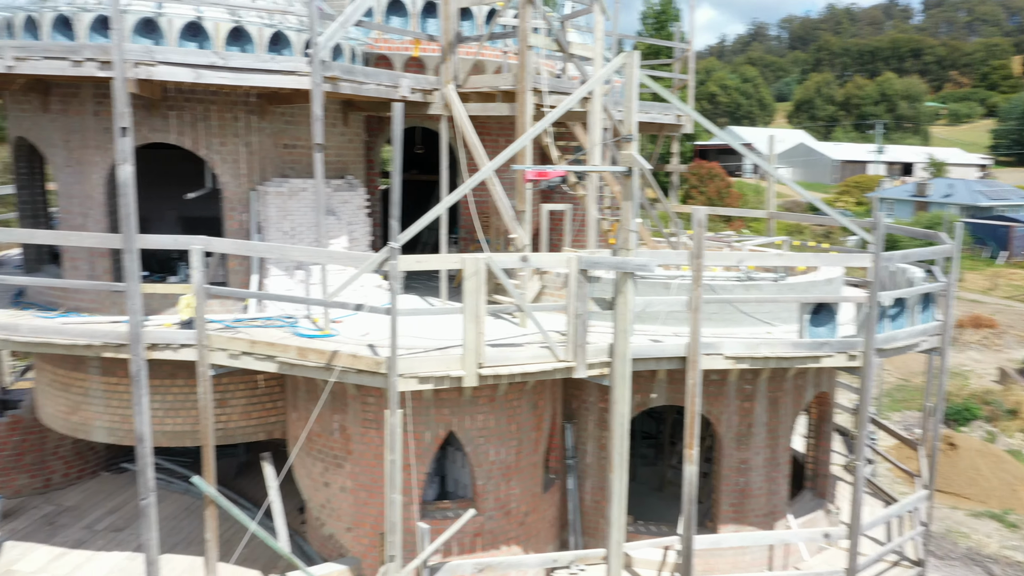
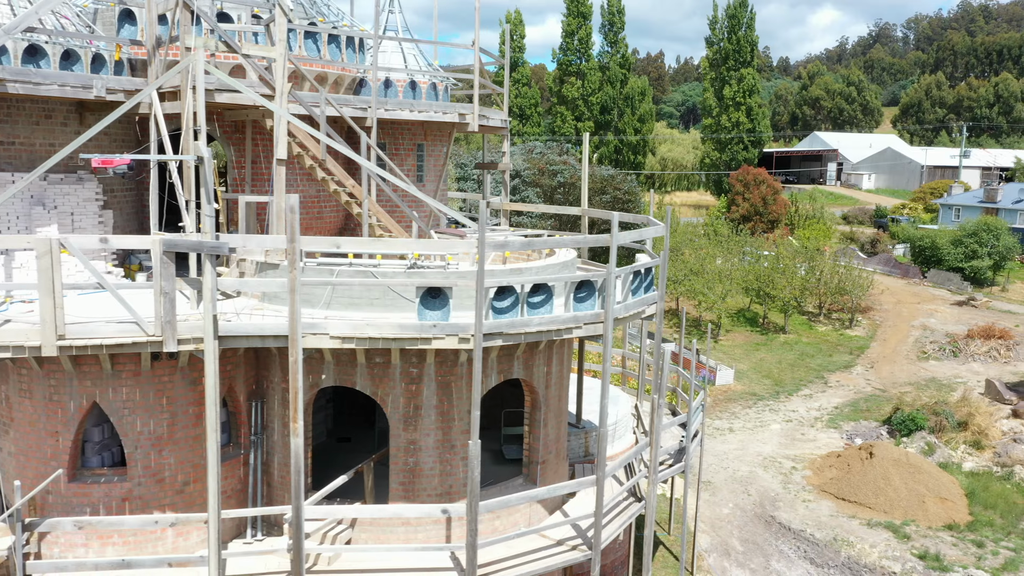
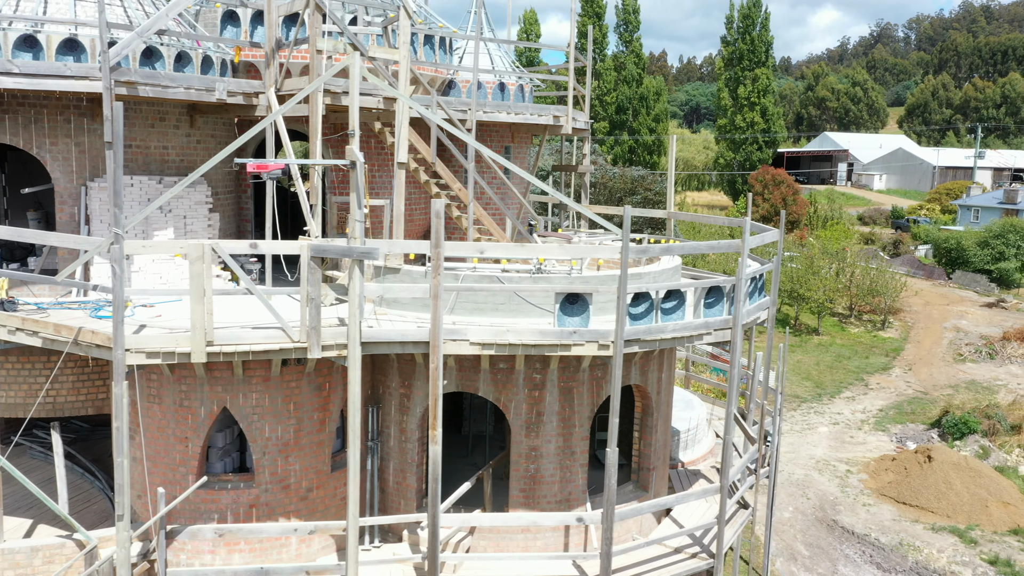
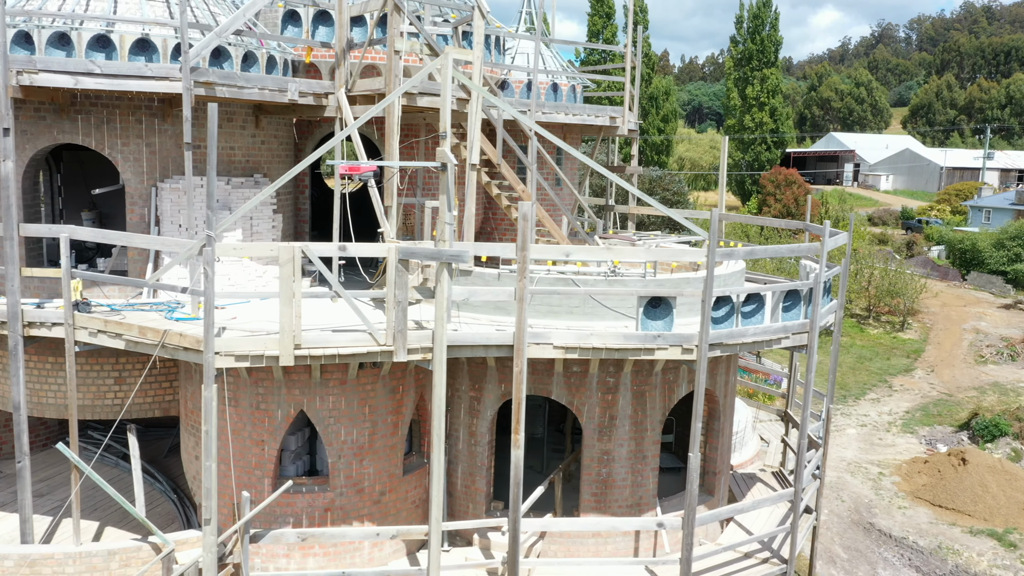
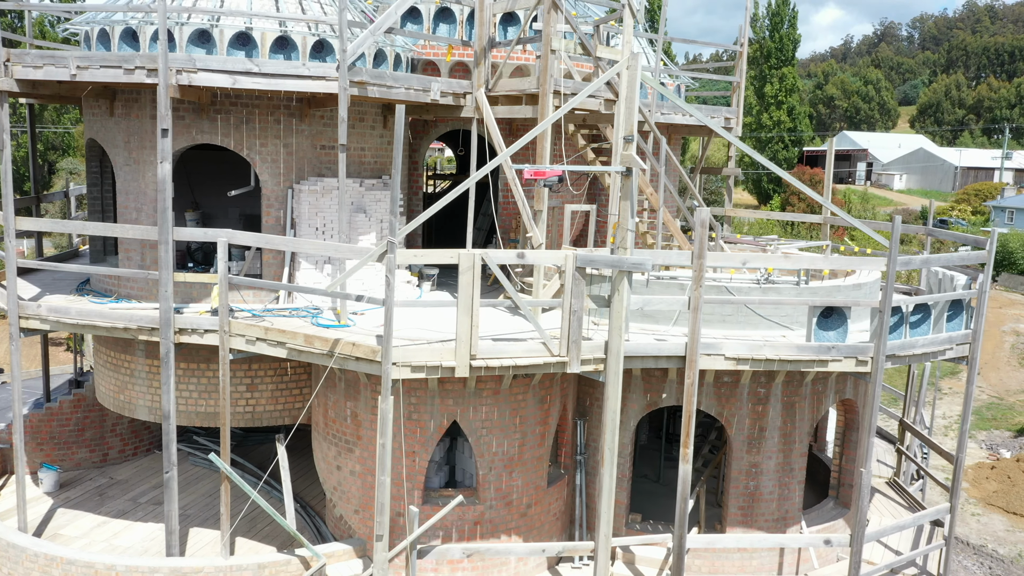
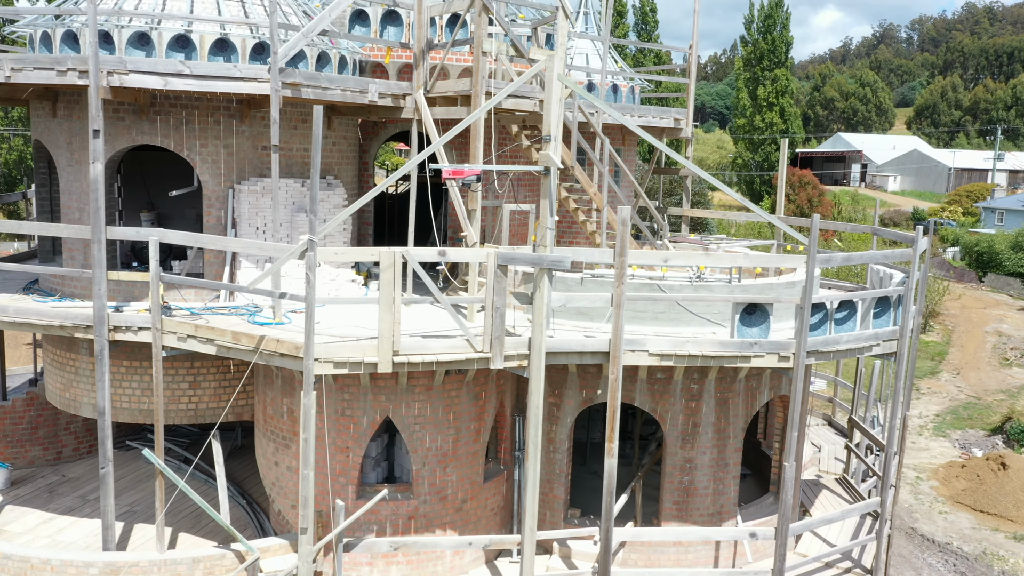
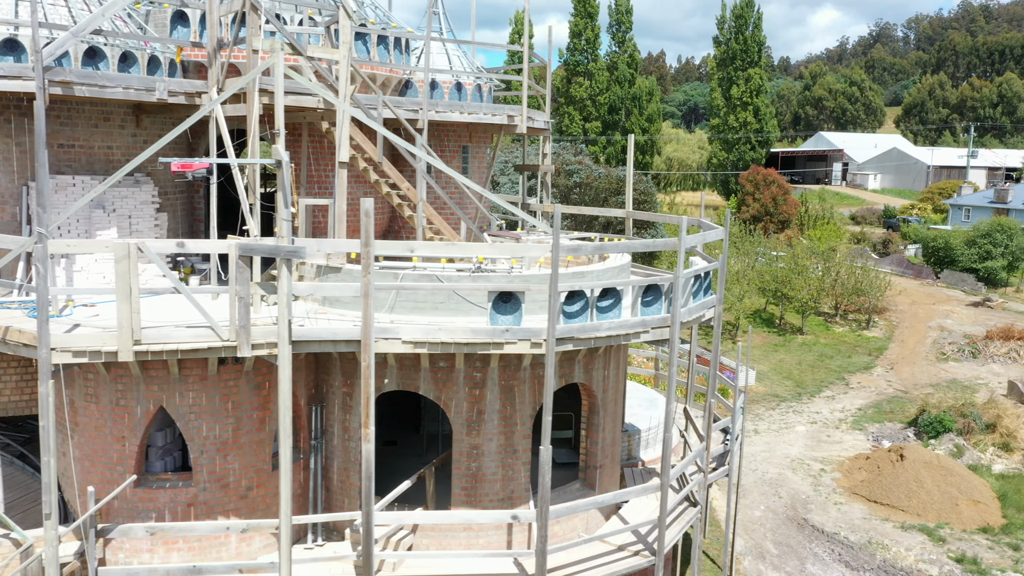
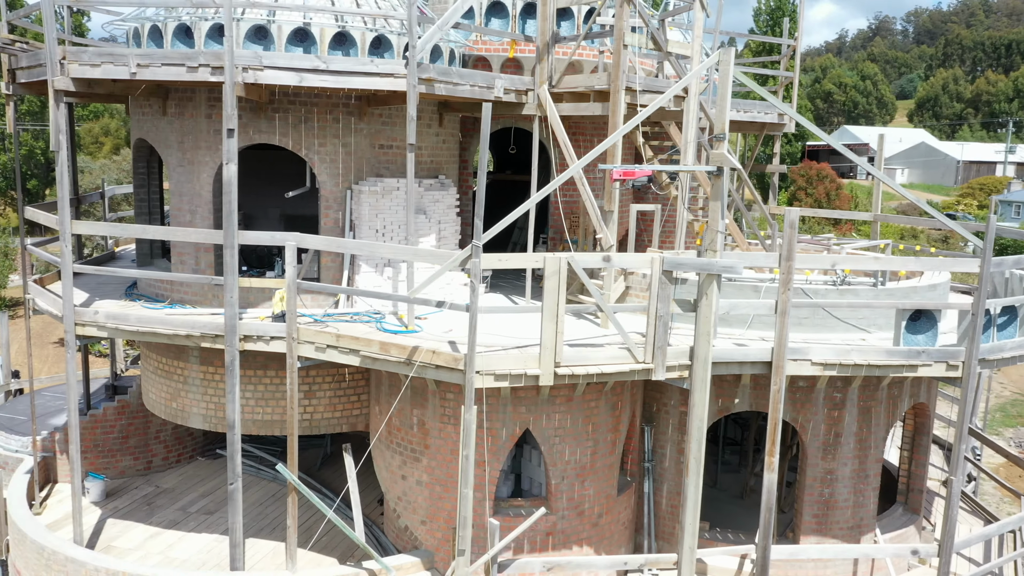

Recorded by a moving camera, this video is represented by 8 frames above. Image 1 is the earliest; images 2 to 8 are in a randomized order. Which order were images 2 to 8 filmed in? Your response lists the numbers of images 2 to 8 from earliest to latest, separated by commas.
8, 5, 6, 4, 3, 7, 2
